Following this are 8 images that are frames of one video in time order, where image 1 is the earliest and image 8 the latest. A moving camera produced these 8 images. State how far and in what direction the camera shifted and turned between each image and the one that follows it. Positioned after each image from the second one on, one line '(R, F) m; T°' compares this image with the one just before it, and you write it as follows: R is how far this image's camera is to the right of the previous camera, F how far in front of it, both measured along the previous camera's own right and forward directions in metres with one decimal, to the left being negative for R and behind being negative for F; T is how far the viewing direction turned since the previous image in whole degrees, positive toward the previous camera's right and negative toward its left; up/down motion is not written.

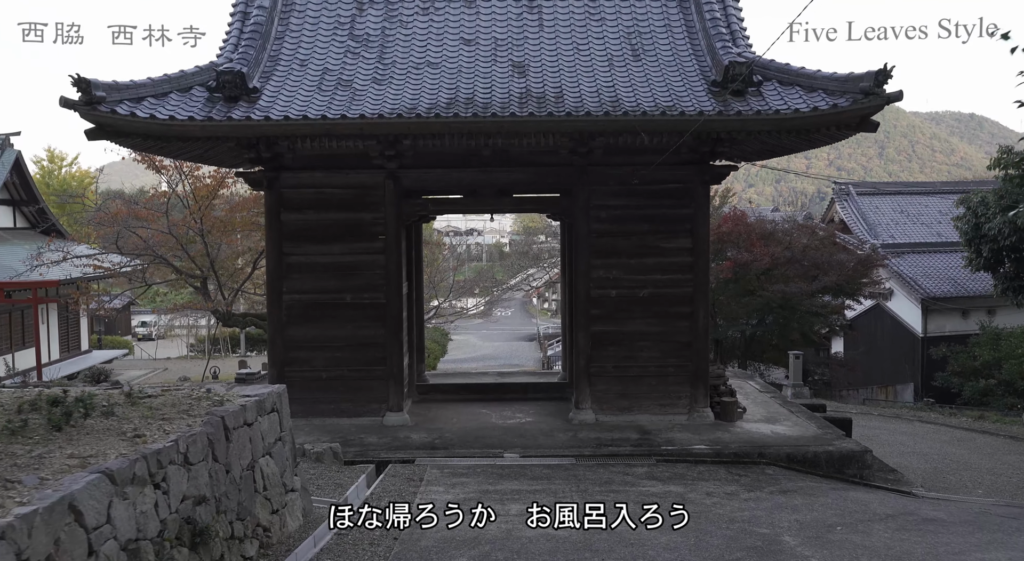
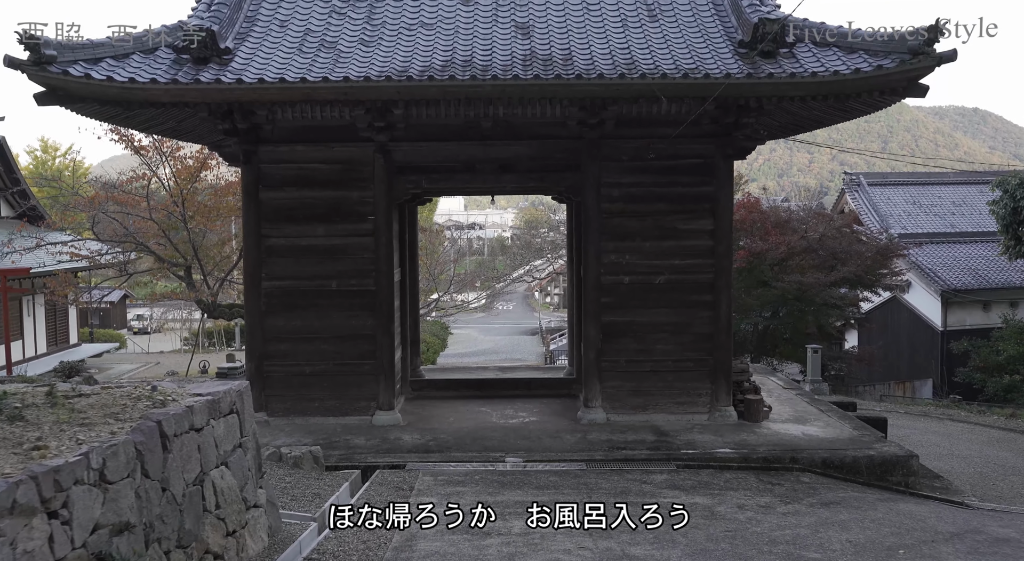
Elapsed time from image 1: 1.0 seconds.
(0.0, +0.9) m; 0°
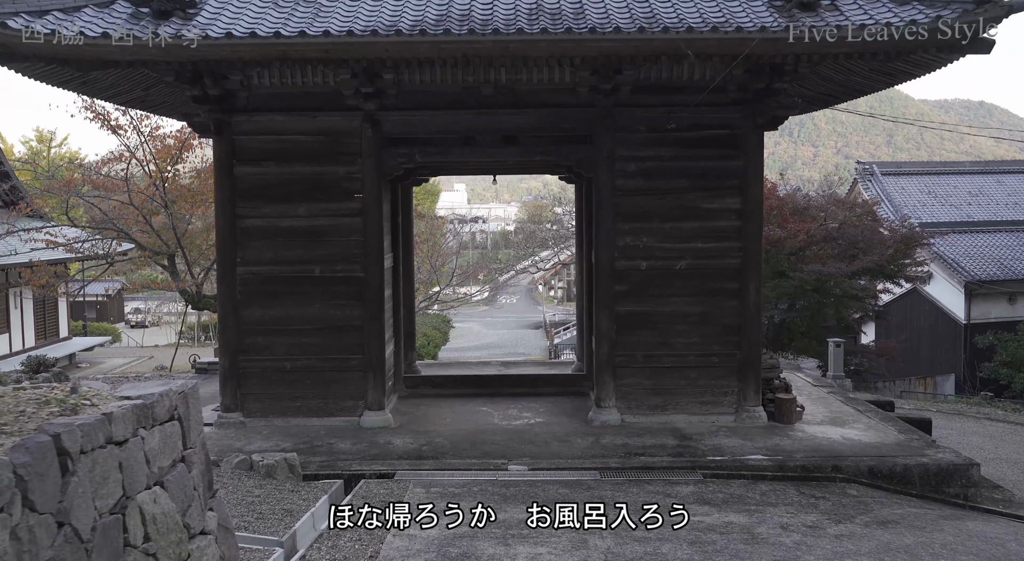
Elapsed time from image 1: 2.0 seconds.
(0.0, +0.9) m; 0°
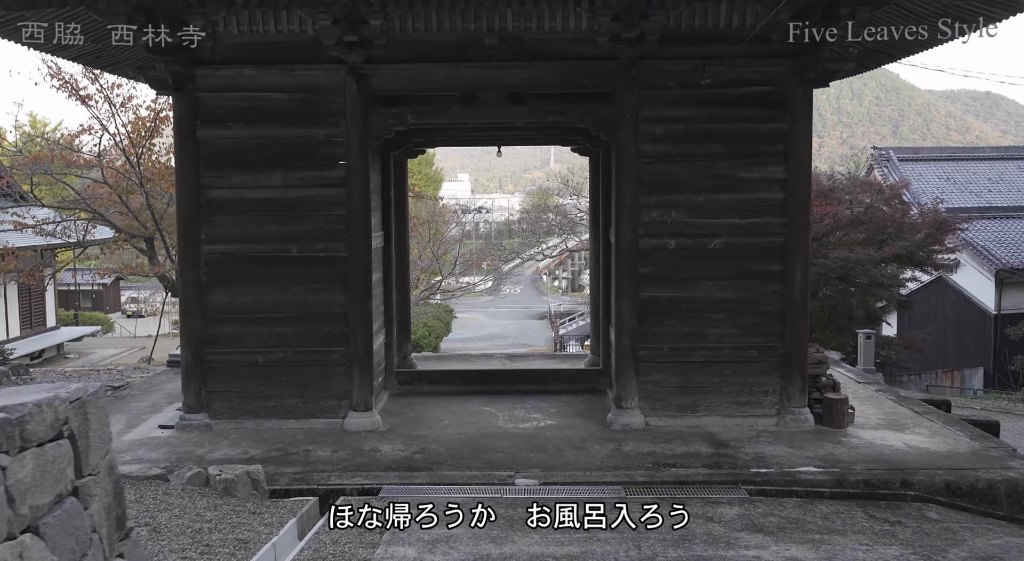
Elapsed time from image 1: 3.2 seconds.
(0.0, +1.0) m; 0°
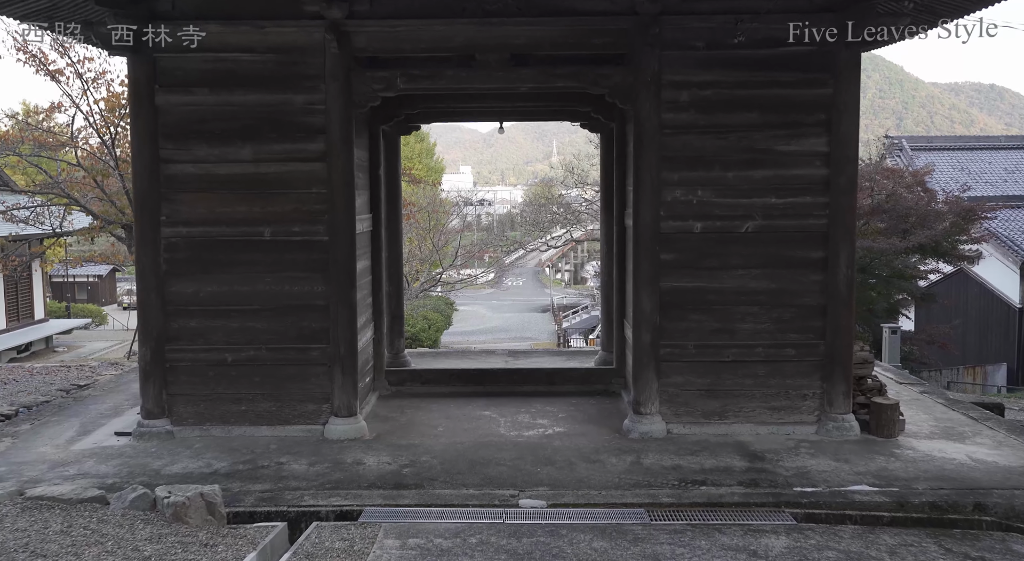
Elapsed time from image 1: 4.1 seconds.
(0.0, +0.8) m; 0°
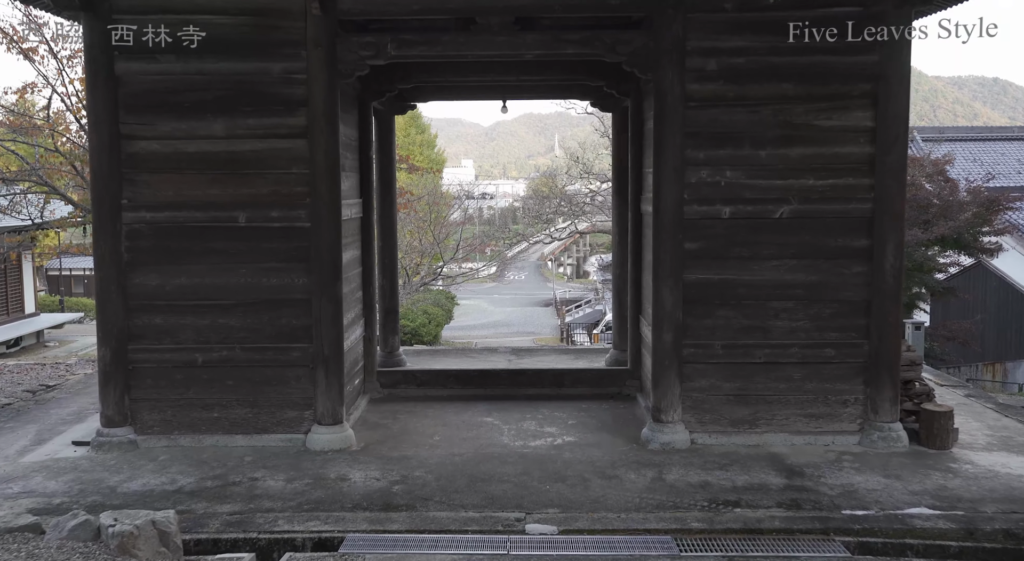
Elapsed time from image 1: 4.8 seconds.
(0.0, +0.6) m; 0°
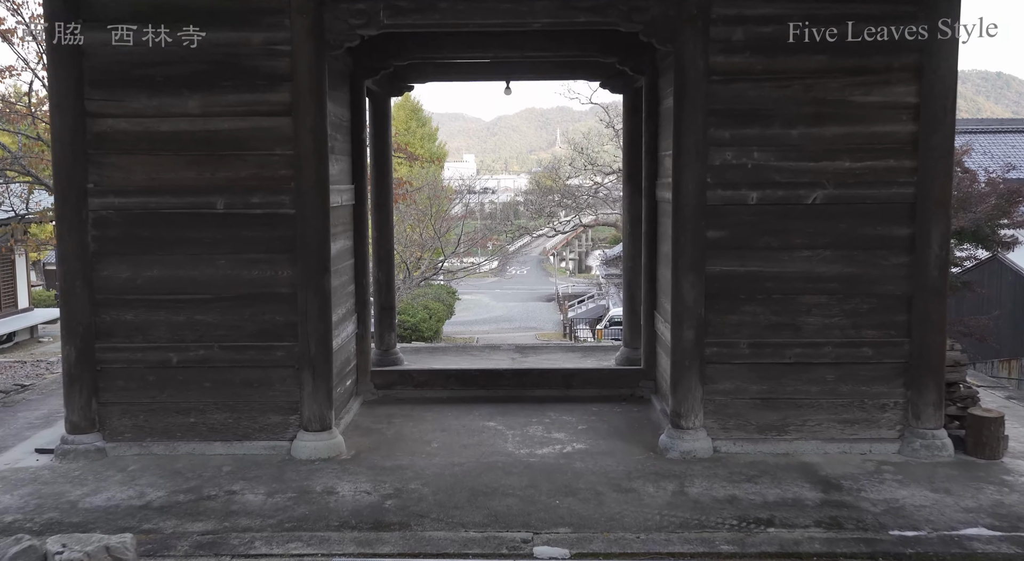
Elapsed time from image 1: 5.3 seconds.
(0.0, +0.5) m; 0°
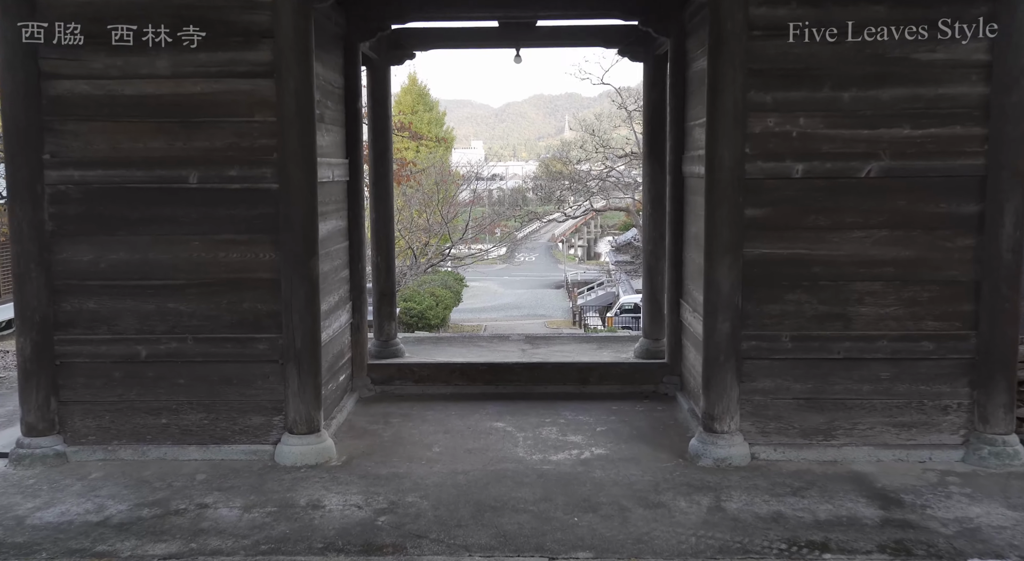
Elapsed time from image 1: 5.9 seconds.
(0.0, +0.5) m; -1°
